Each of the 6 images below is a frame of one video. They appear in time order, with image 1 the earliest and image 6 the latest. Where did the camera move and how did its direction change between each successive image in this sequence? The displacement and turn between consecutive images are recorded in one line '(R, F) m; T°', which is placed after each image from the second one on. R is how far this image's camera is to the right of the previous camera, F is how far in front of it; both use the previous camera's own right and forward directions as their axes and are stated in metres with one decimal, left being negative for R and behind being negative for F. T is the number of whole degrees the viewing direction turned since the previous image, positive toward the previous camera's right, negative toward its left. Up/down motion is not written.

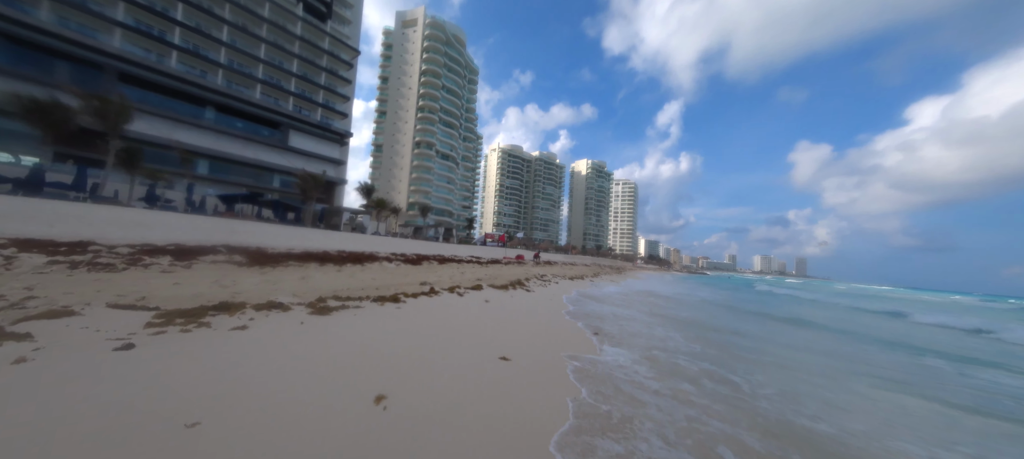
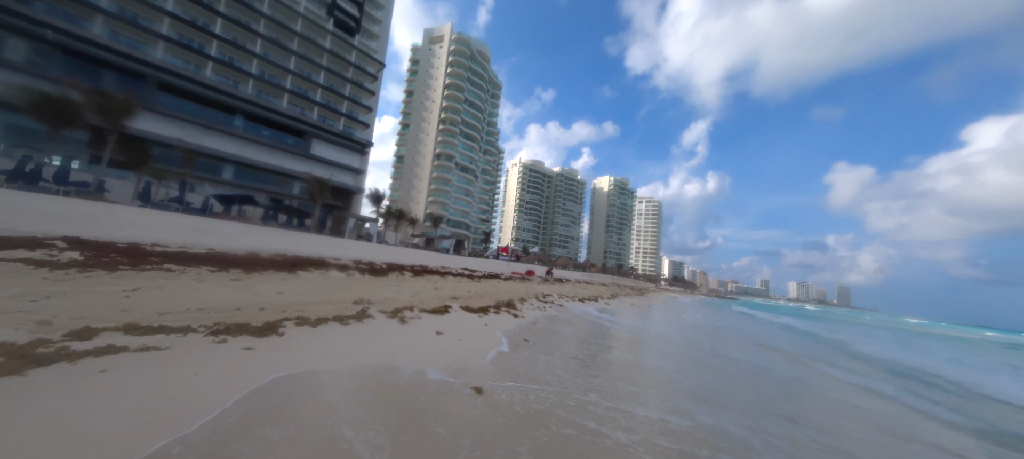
(+1.0, +2.4) m; -4°
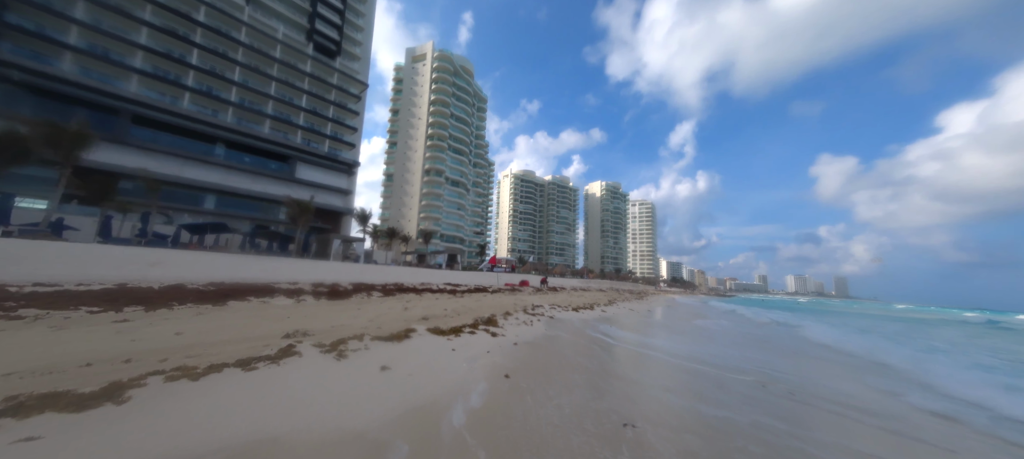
(+0.6, +1.0) m; +1°
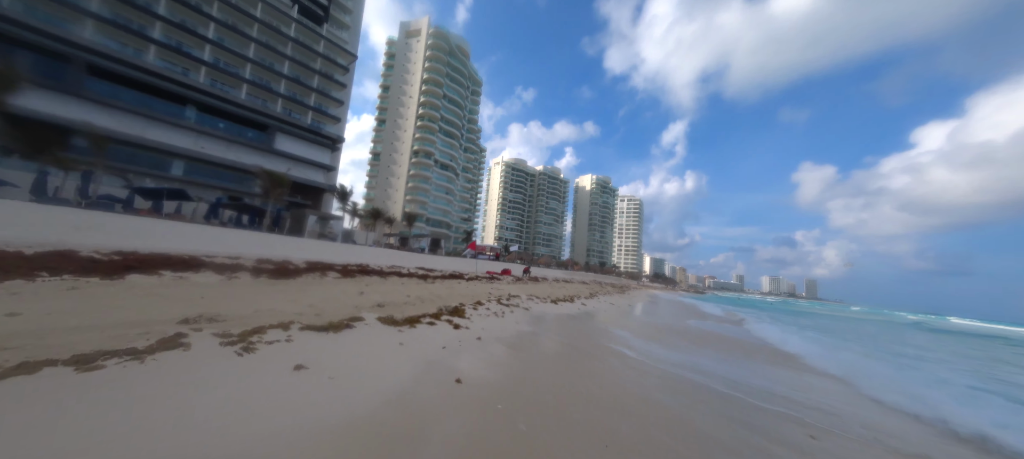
(+0.4, +0.8) m; +2°
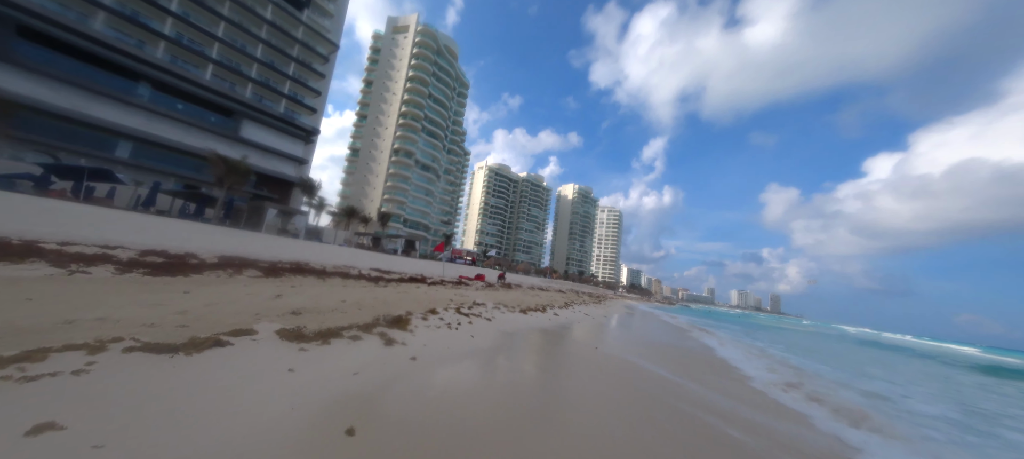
(+0.5, +1.1) m; +4°
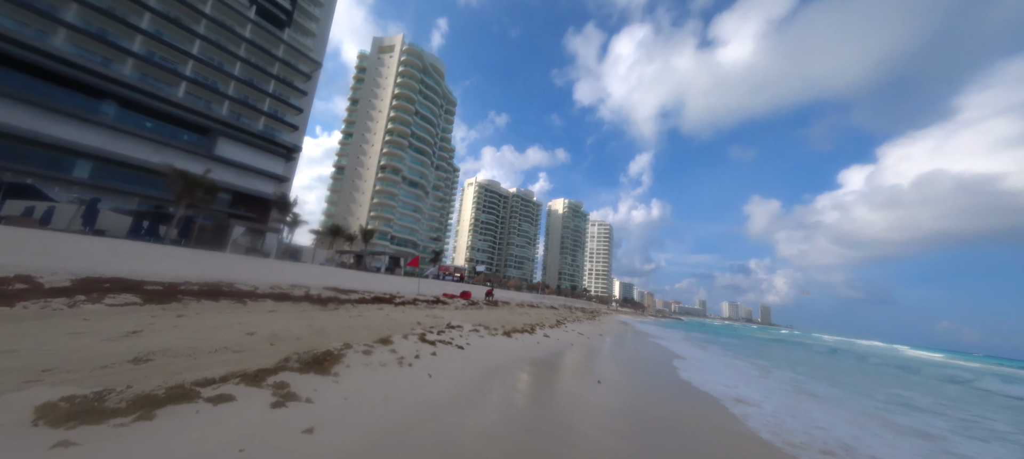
(+0.4, +1.6) m; +2°
